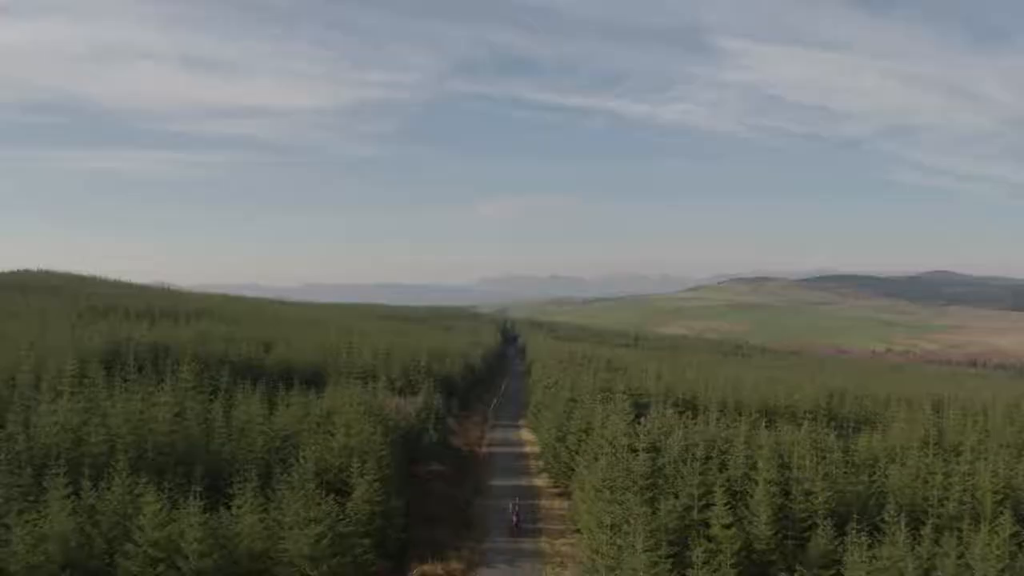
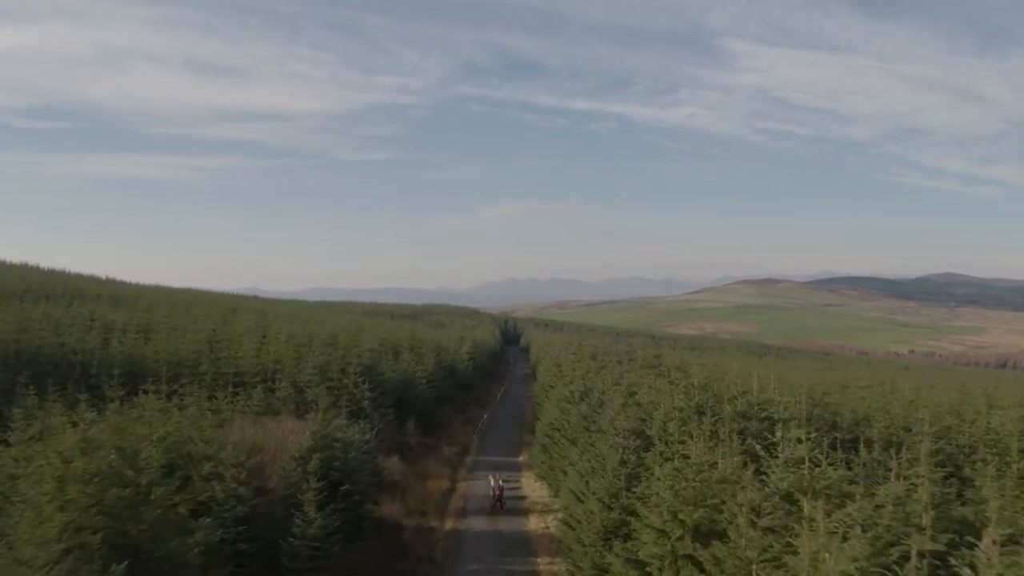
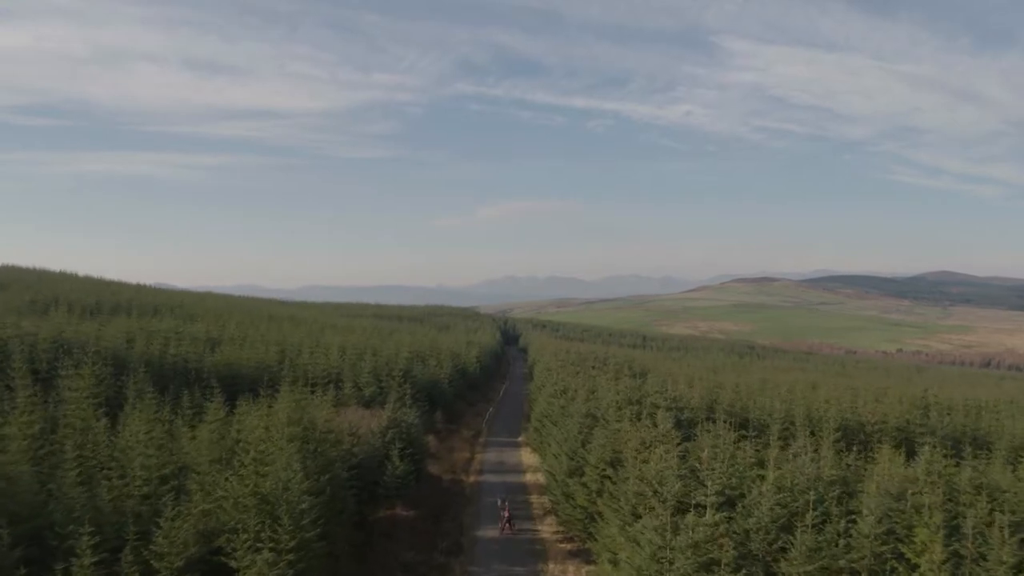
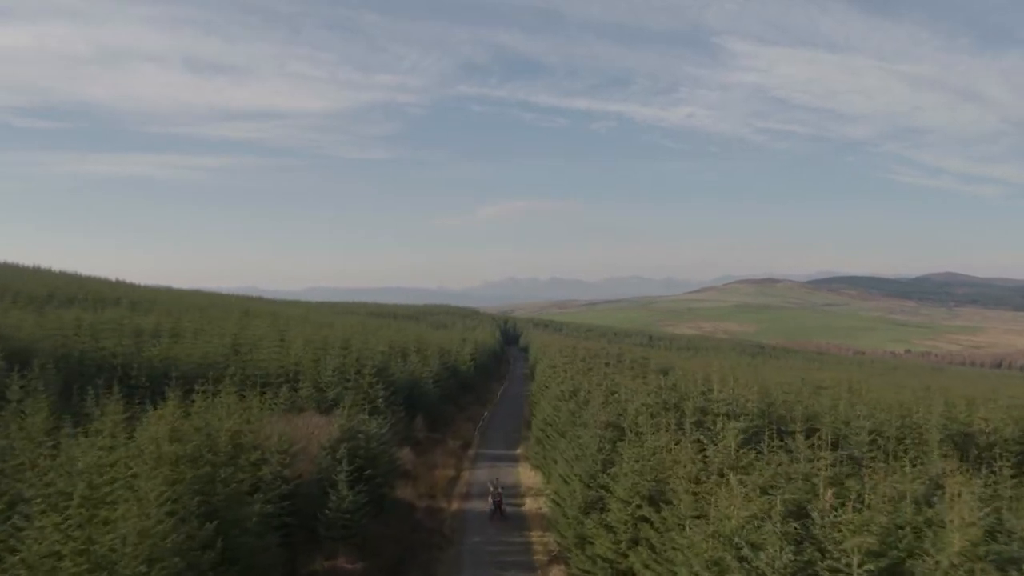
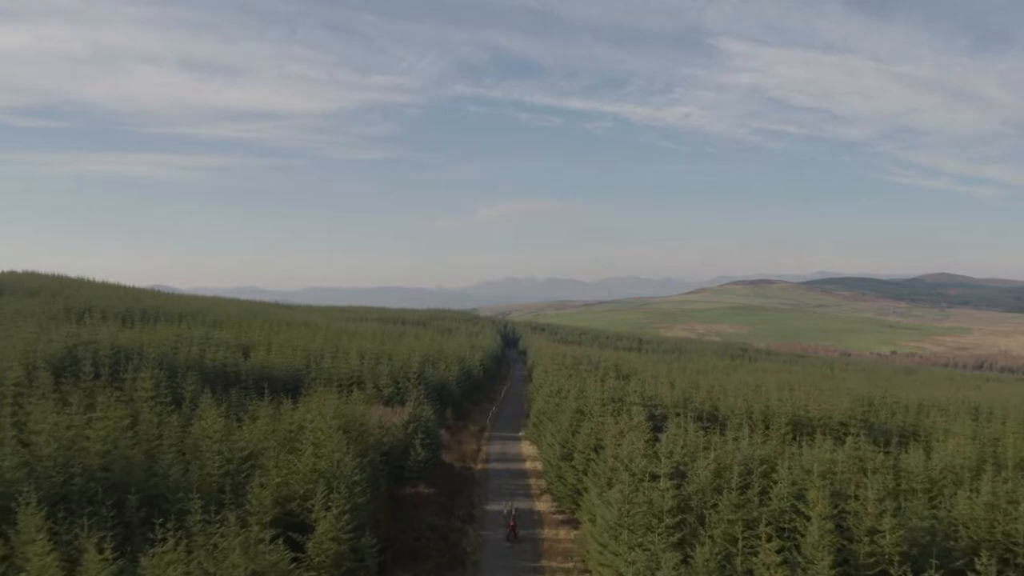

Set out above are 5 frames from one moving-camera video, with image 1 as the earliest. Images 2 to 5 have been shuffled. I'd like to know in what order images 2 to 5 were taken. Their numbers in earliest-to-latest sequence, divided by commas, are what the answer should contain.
5, 3, 4, 2
